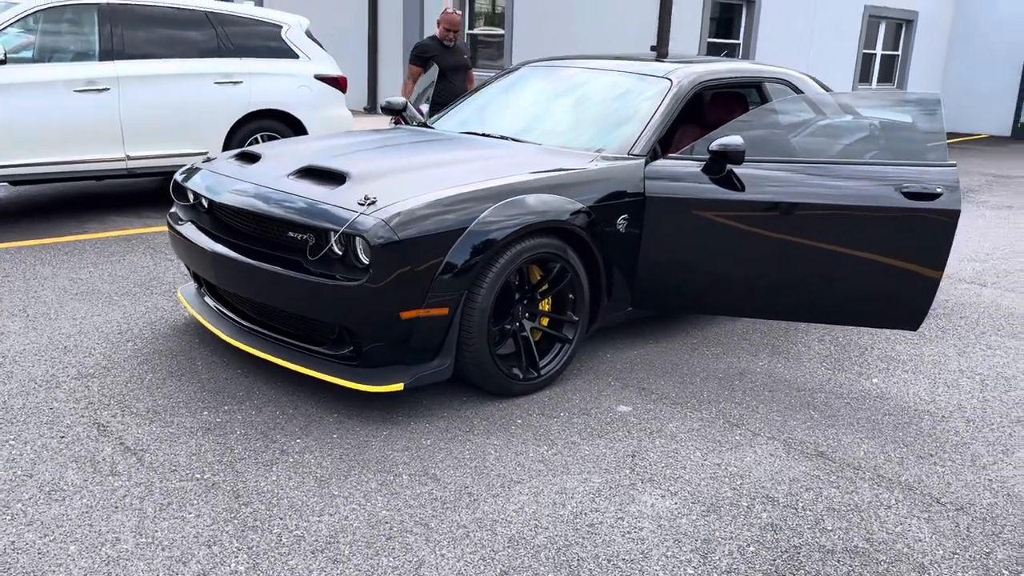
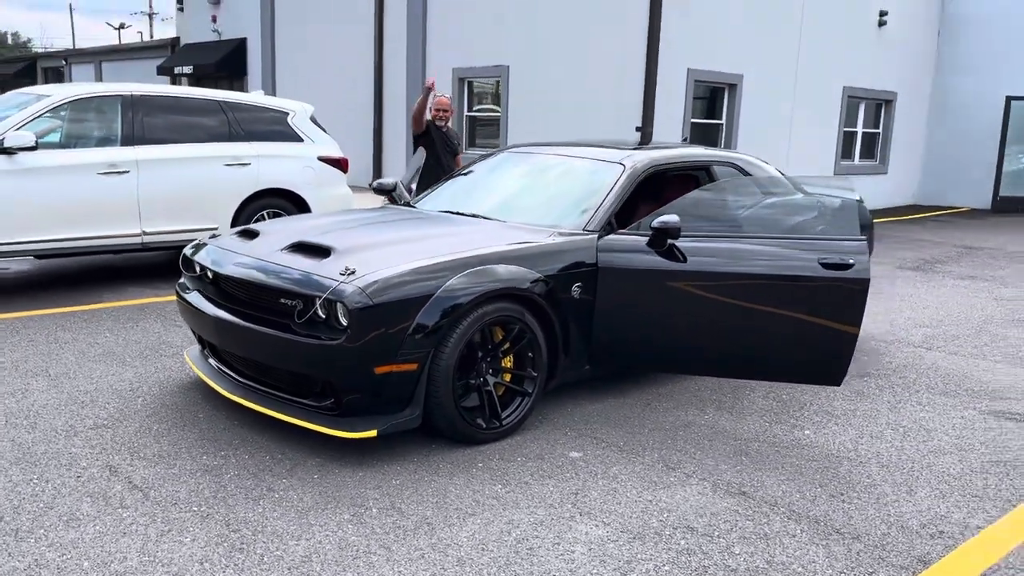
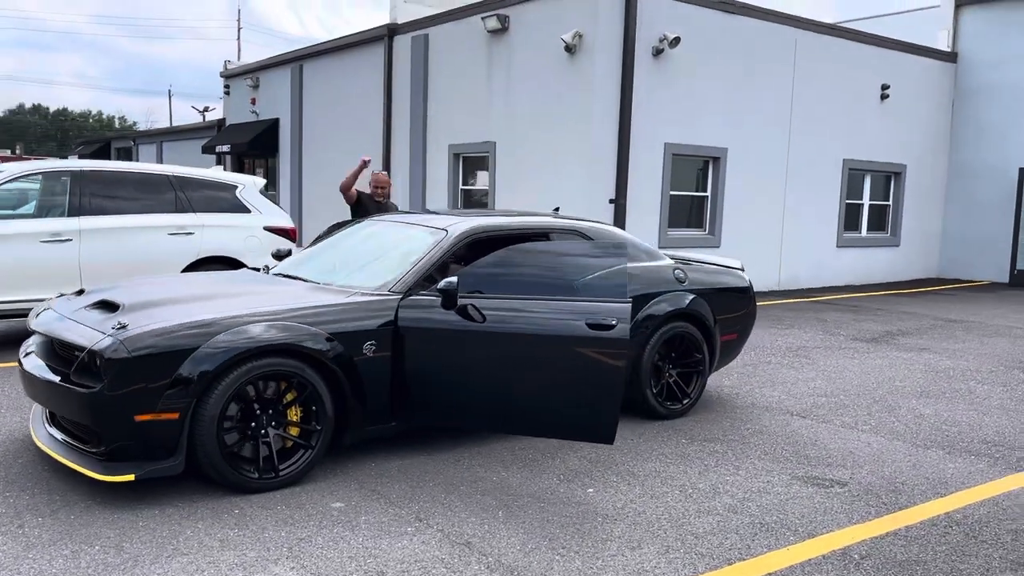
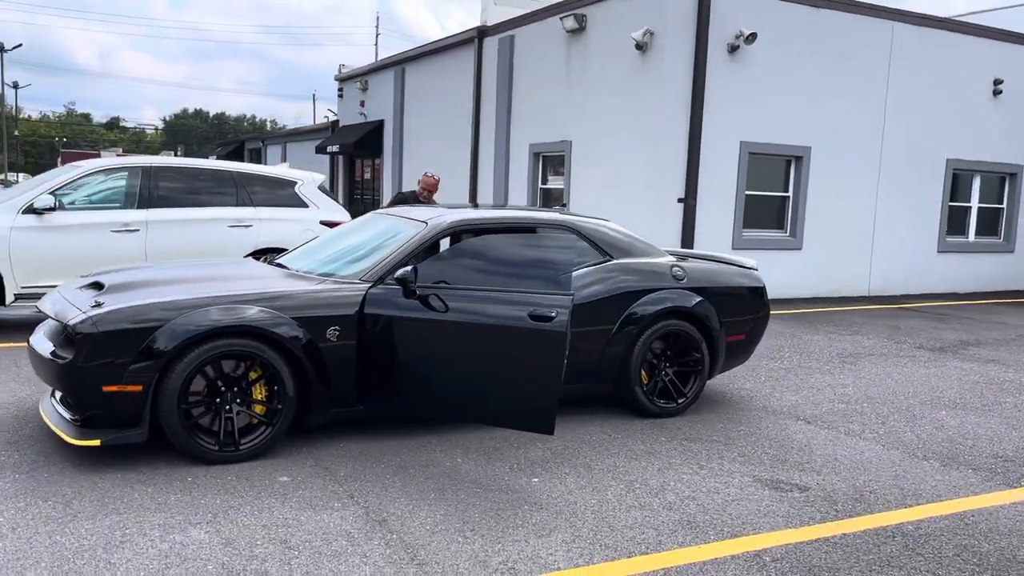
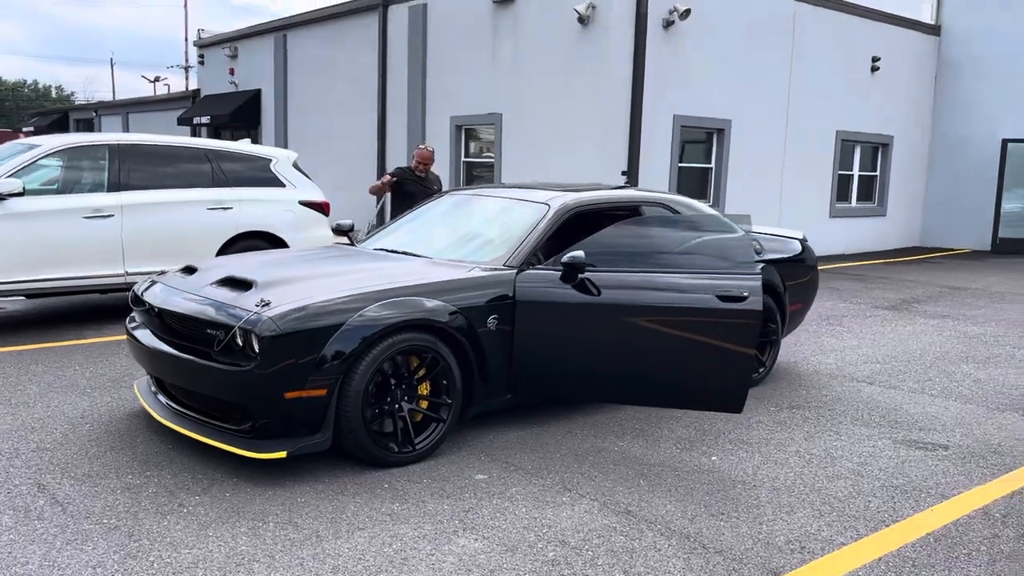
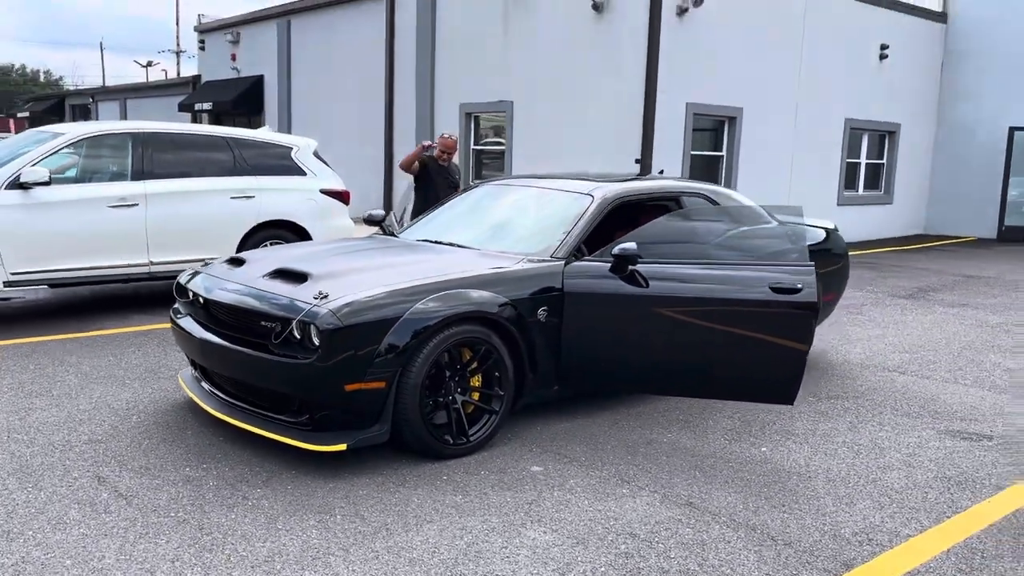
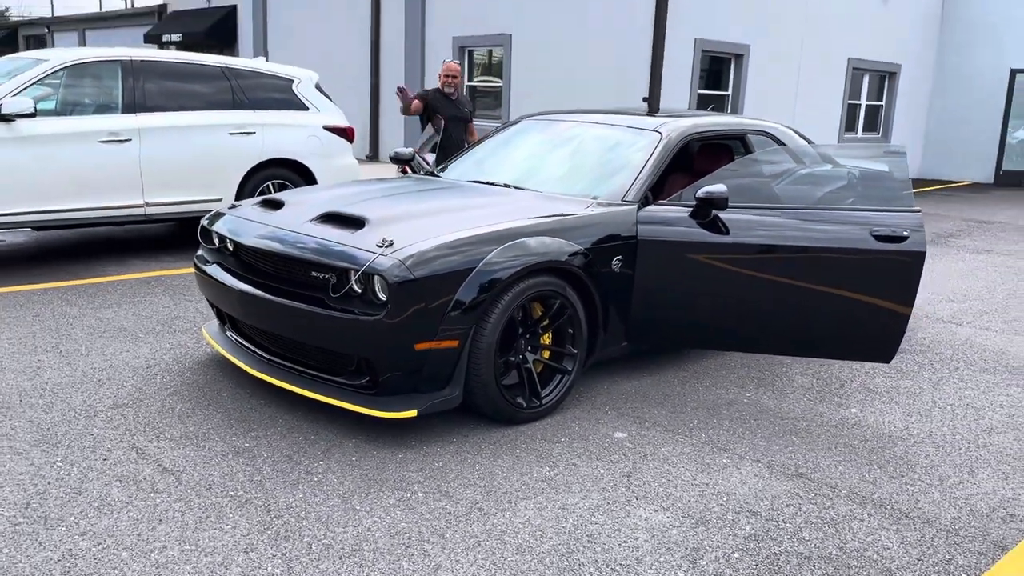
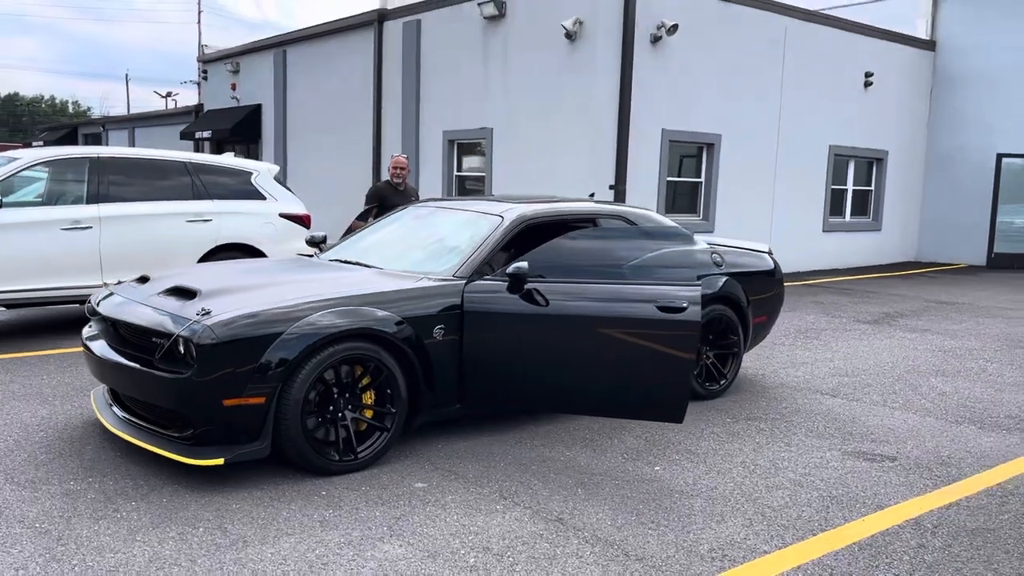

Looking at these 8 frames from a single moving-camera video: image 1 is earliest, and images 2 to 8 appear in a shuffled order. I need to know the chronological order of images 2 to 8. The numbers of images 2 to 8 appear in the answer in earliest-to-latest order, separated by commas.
7, 2, 6, 5, 8, 3, 4
